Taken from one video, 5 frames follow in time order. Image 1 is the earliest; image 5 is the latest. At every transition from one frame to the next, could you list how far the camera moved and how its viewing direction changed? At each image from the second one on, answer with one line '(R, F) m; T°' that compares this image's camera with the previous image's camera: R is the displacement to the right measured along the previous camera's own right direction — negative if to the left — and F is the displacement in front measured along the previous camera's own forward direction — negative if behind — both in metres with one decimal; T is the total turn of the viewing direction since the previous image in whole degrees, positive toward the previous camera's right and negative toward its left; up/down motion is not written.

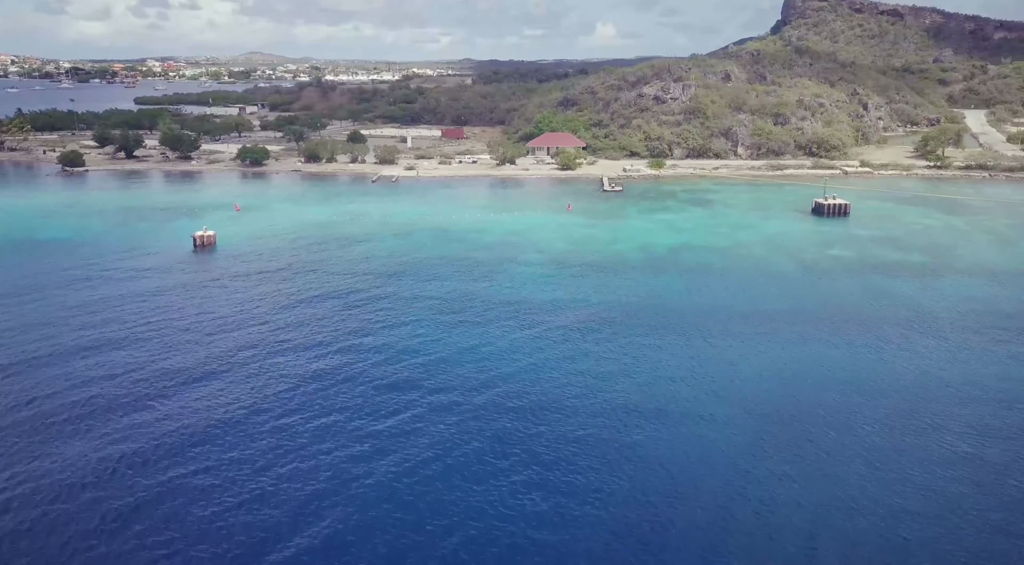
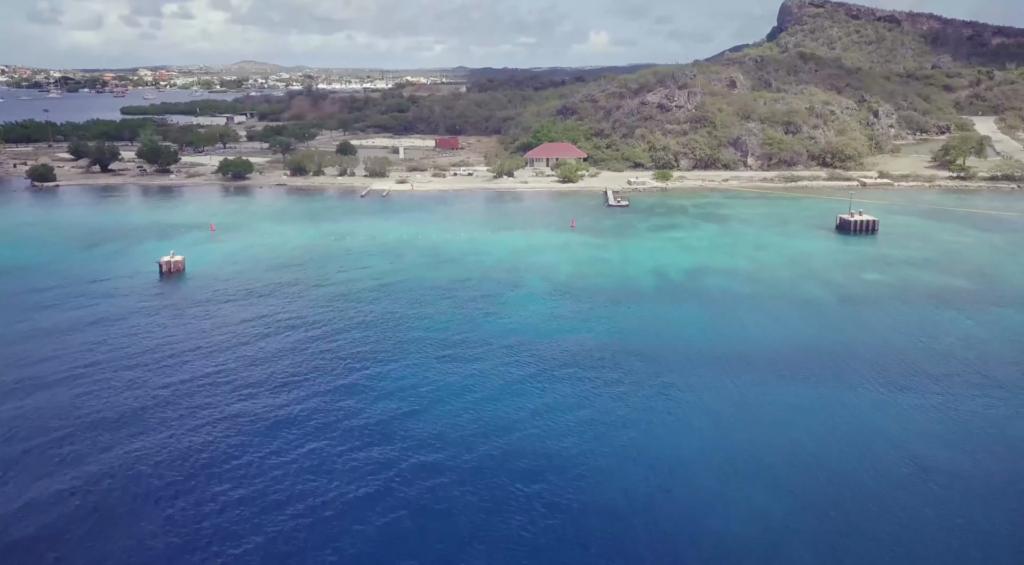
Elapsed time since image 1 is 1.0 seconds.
(-0.1, +1.5) m; 0°
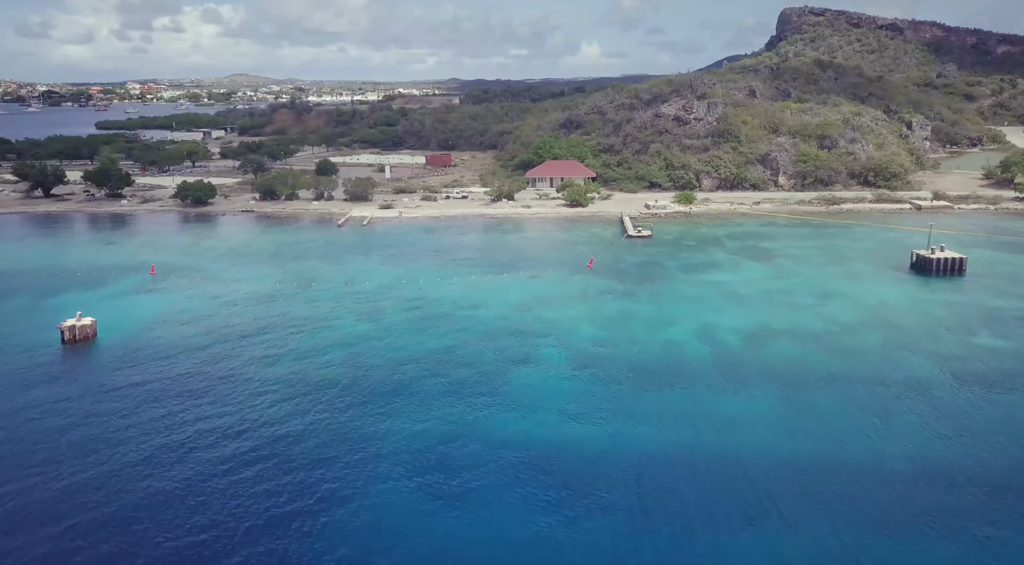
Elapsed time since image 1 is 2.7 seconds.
(-0.2, +3.1) m; 0°
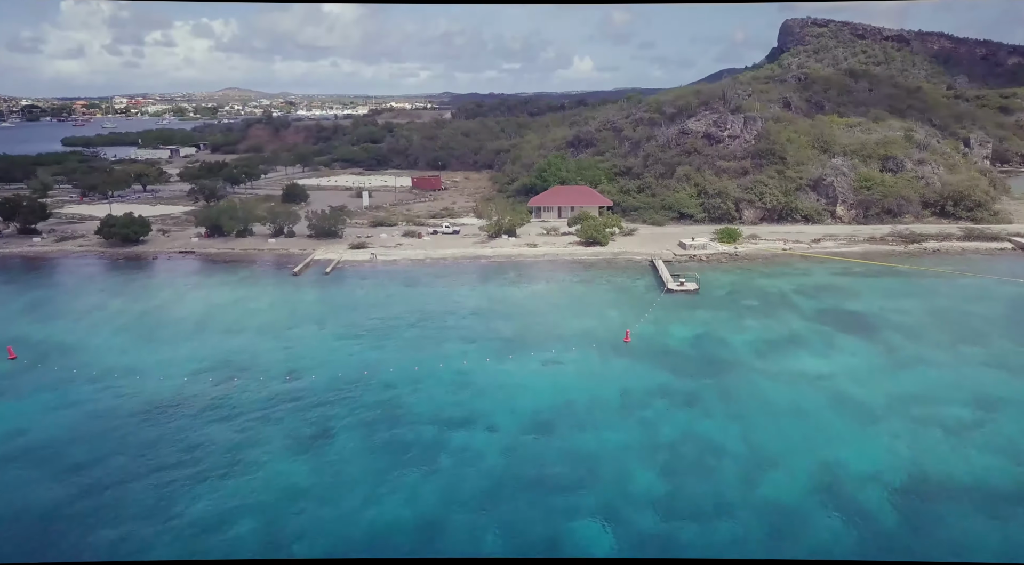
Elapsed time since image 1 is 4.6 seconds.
(-0.2, +4.1) m; +1°
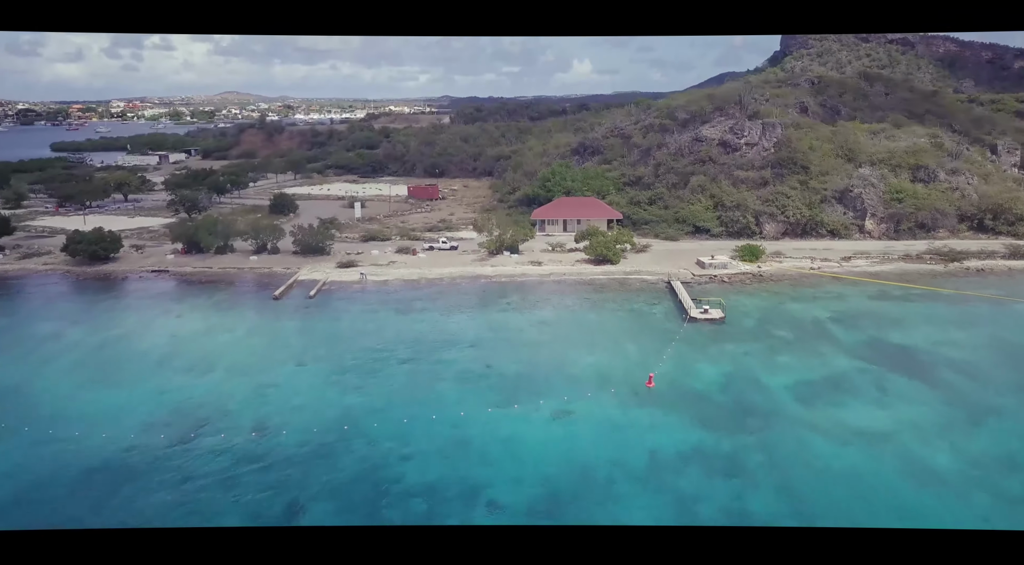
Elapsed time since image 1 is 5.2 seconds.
(-0.1, +1.4) m; 0°
